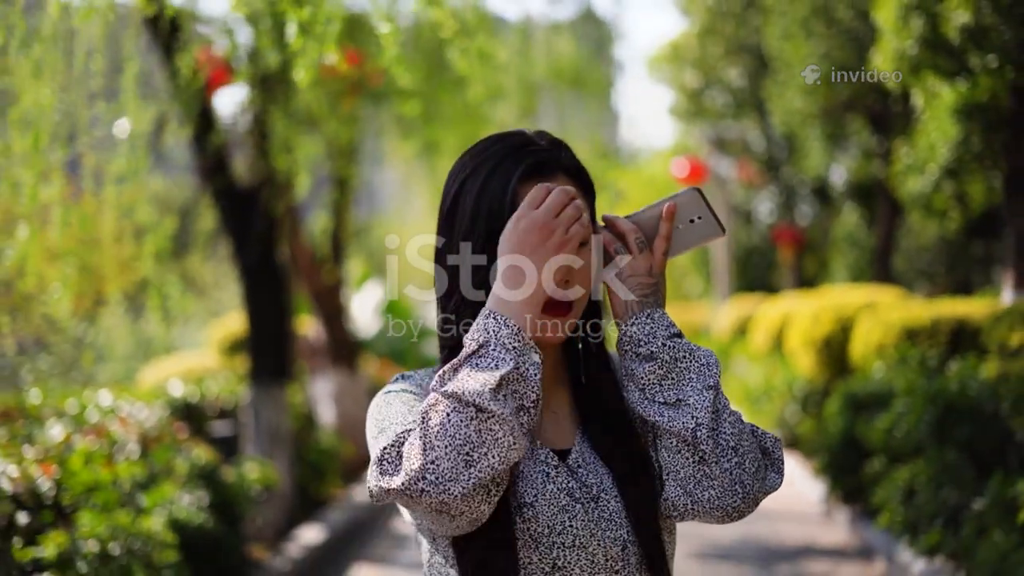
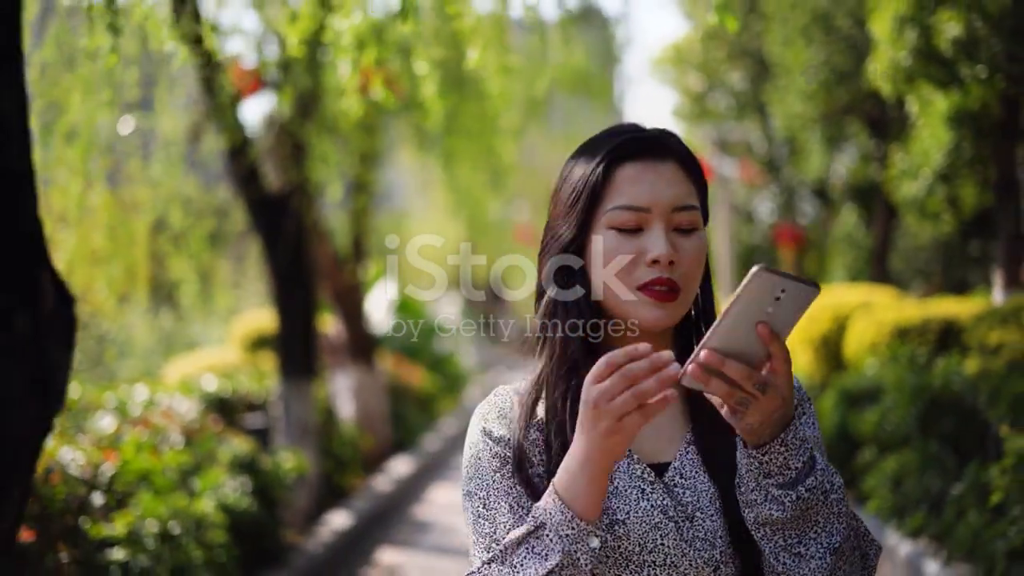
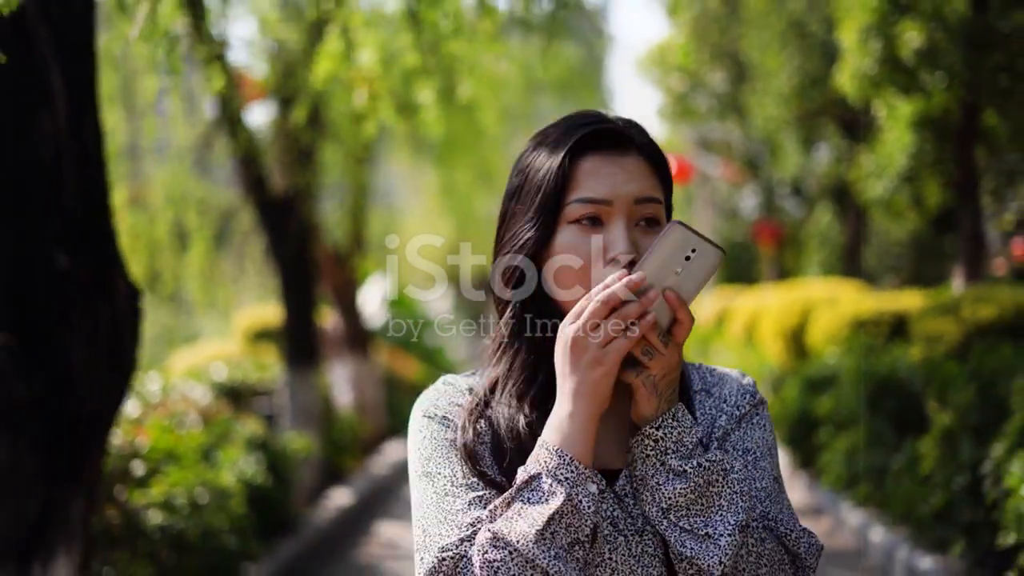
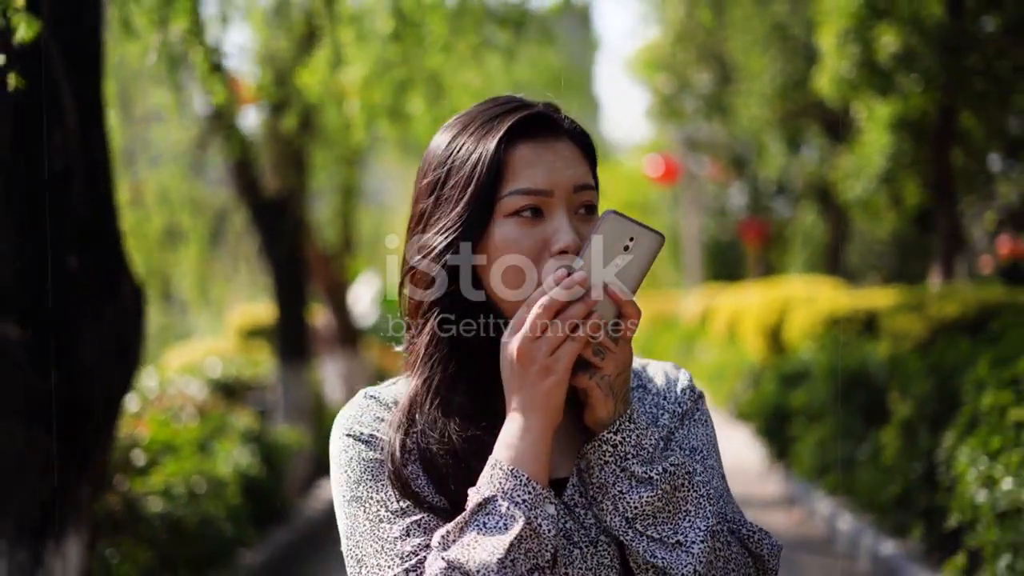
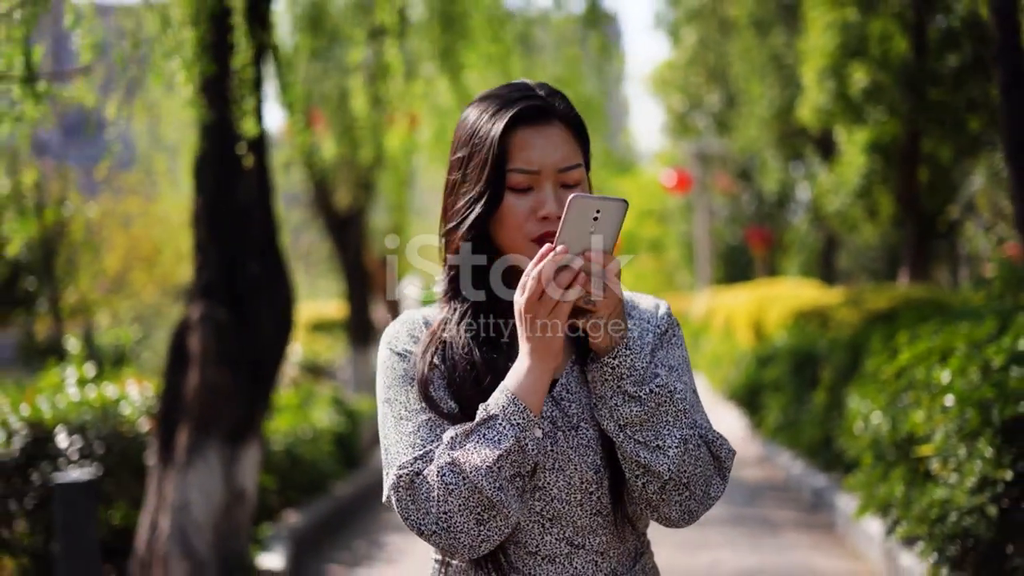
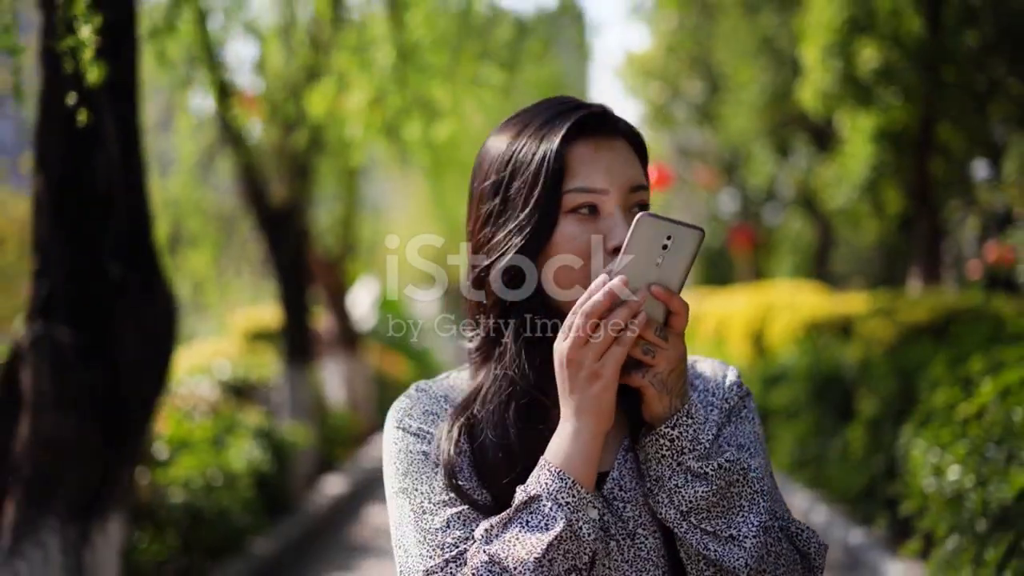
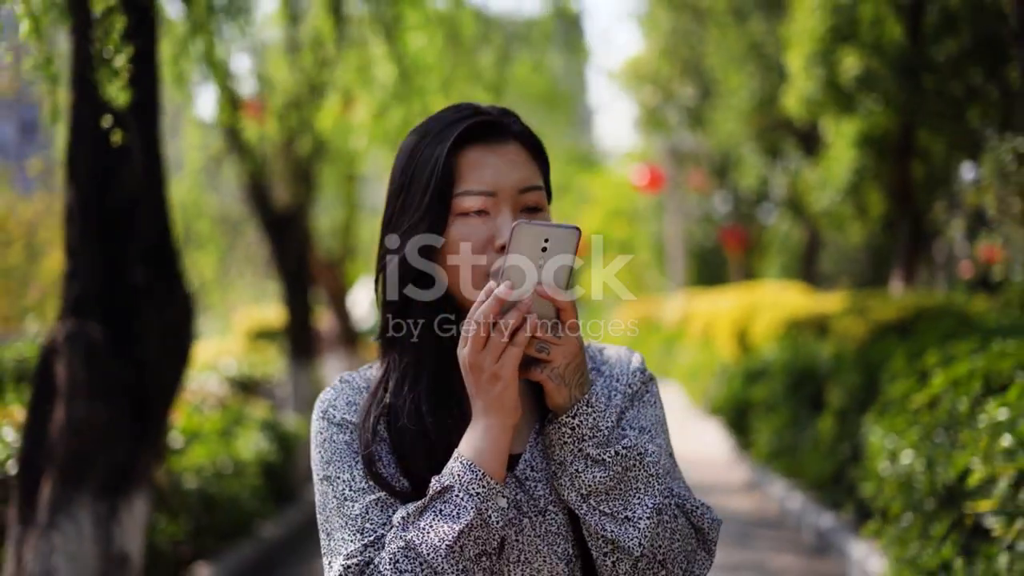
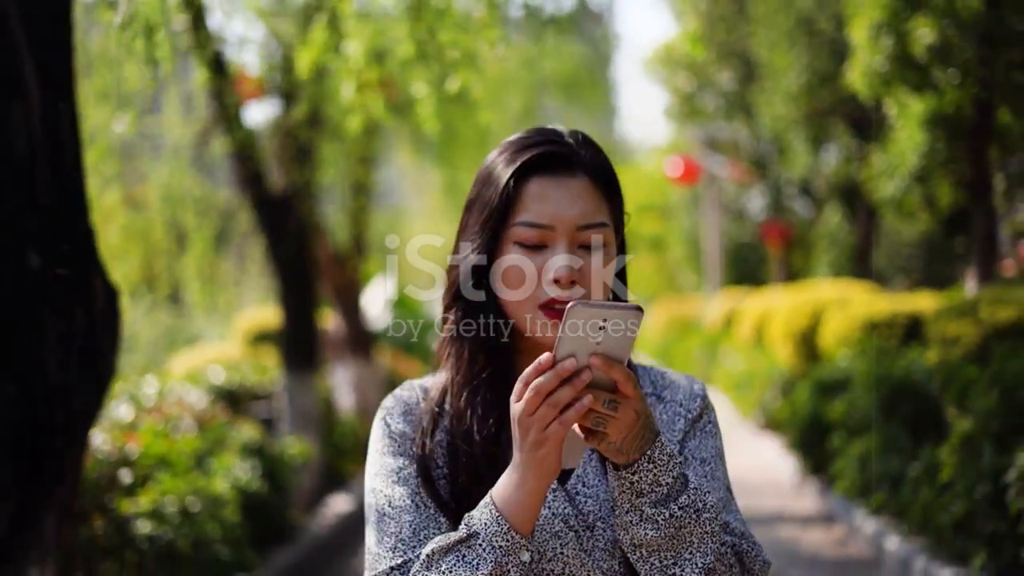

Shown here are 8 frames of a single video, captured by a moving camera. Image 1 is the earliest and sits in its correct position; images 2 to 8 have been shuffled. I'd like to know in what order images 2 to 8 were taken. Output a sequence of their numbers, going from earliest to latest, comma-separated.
2, 8, 3, 4, 6, 7, 5
